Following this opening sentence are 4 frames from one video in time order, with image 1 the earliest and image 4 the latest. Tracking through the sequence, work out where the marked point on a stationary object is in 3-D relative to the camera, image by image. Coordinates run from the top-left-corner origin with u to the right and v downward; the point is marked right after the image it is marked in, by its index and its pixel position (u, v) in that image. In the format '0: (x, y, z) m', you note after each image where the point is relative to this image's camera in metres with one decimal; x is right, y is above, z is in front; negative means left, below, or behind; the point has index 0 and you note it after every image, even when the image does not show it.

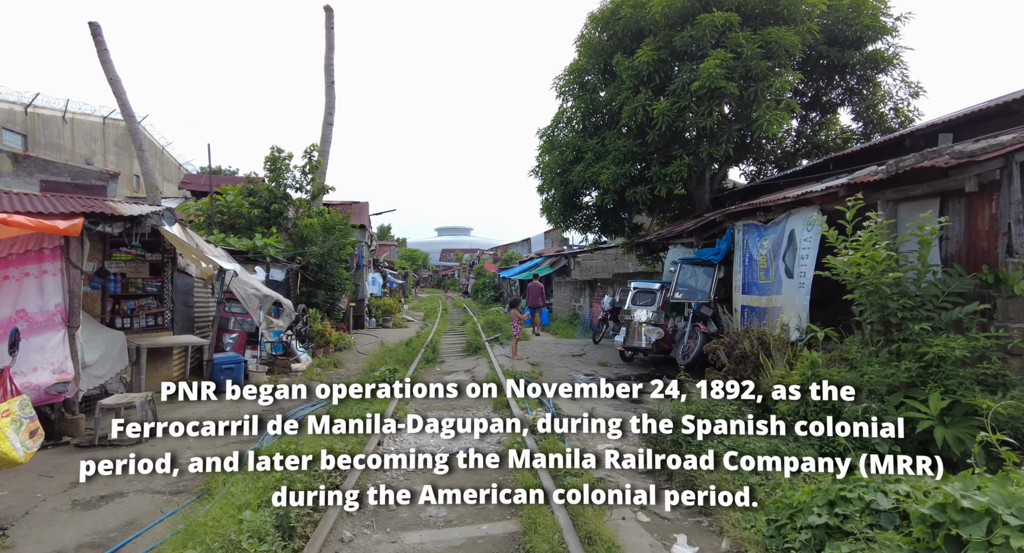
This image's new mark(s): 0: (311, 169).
0: (-5.1, +2.7, +13.5) m
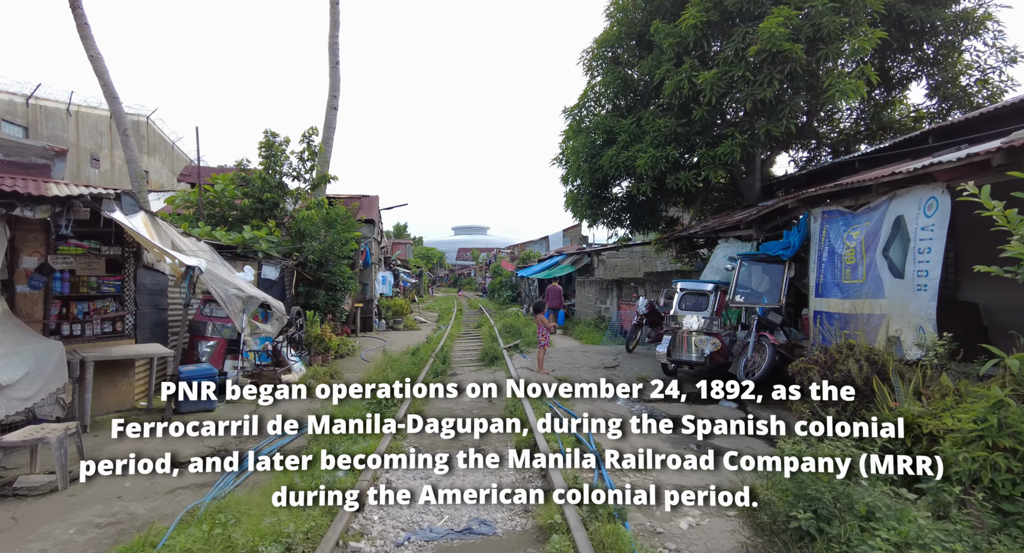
0: (-4.6, +2.7, +12.2) m
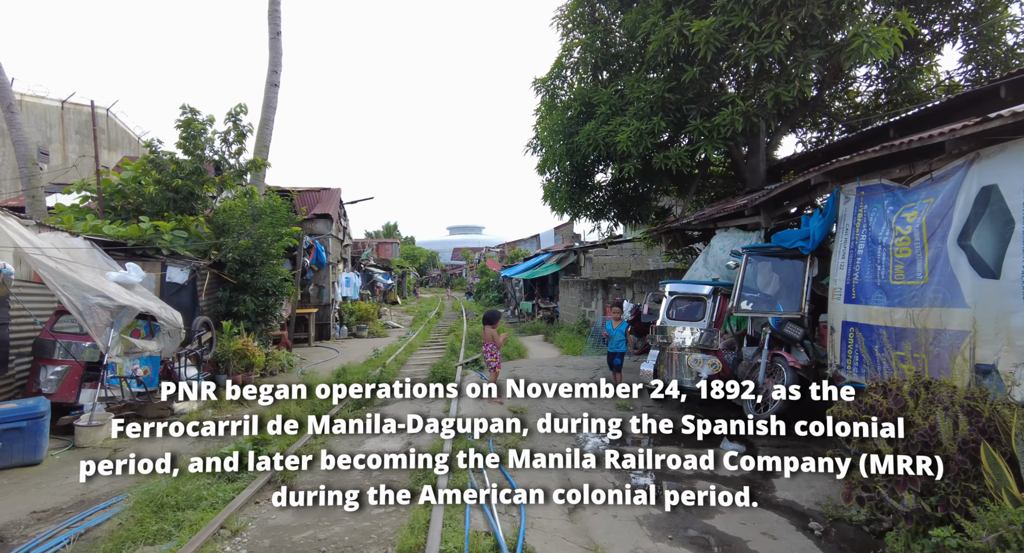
0: (-5.3, +2.7, +10.3) m
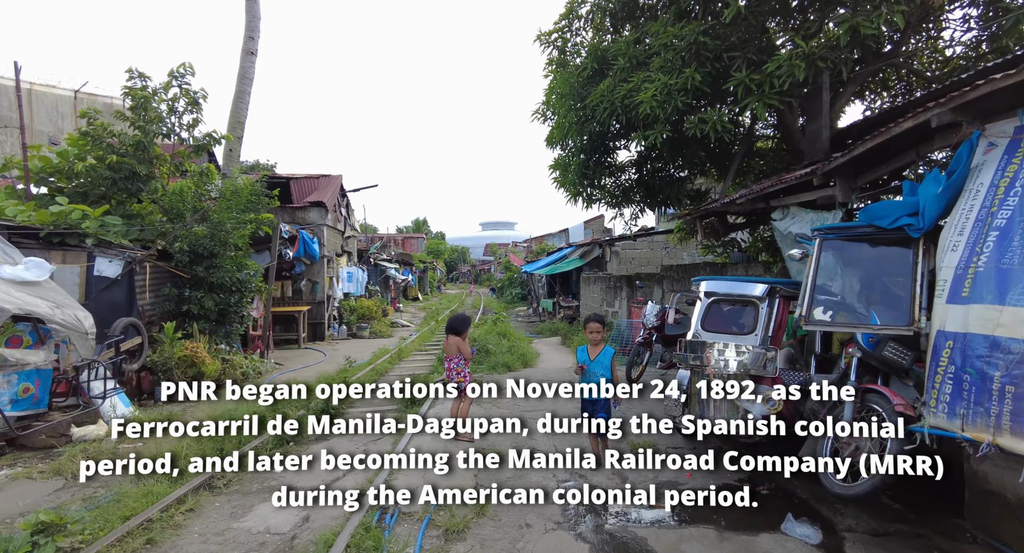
0: (-5.3, +2.8, +8.9) m
